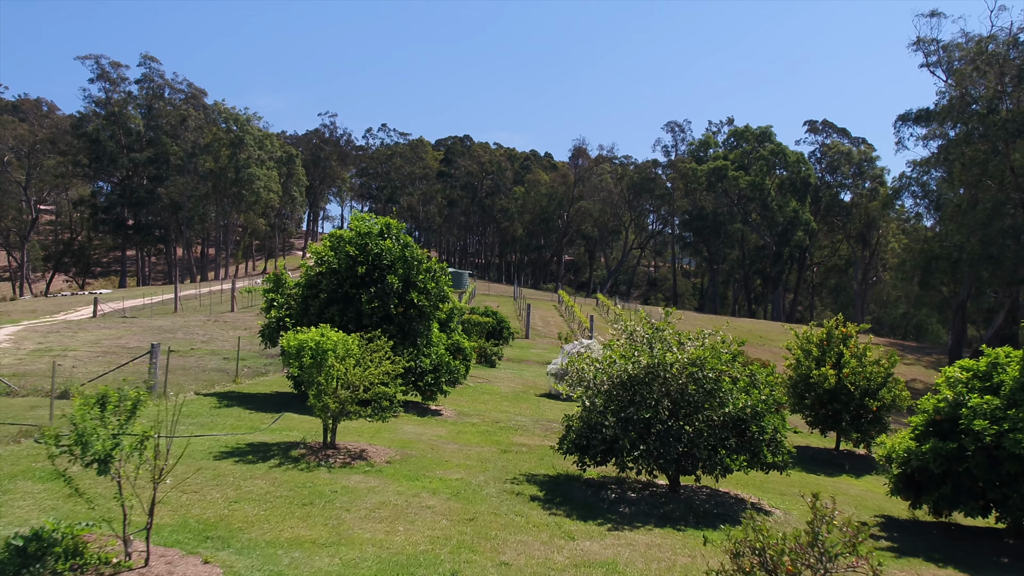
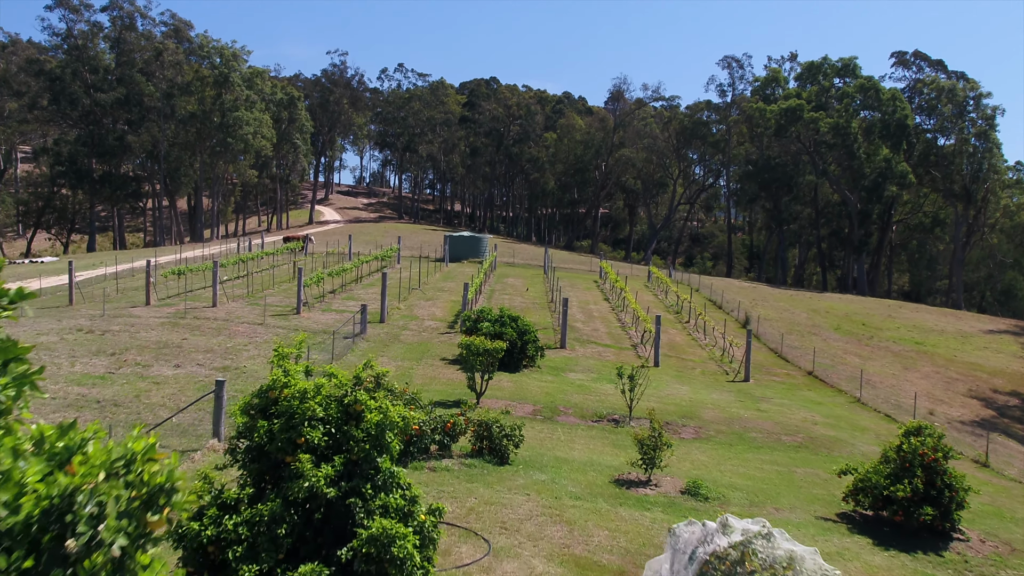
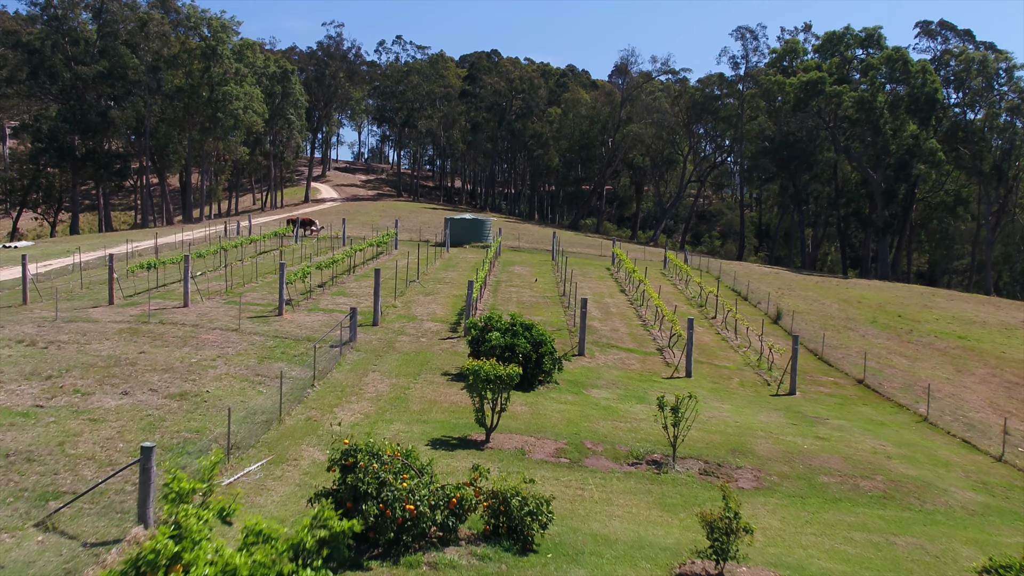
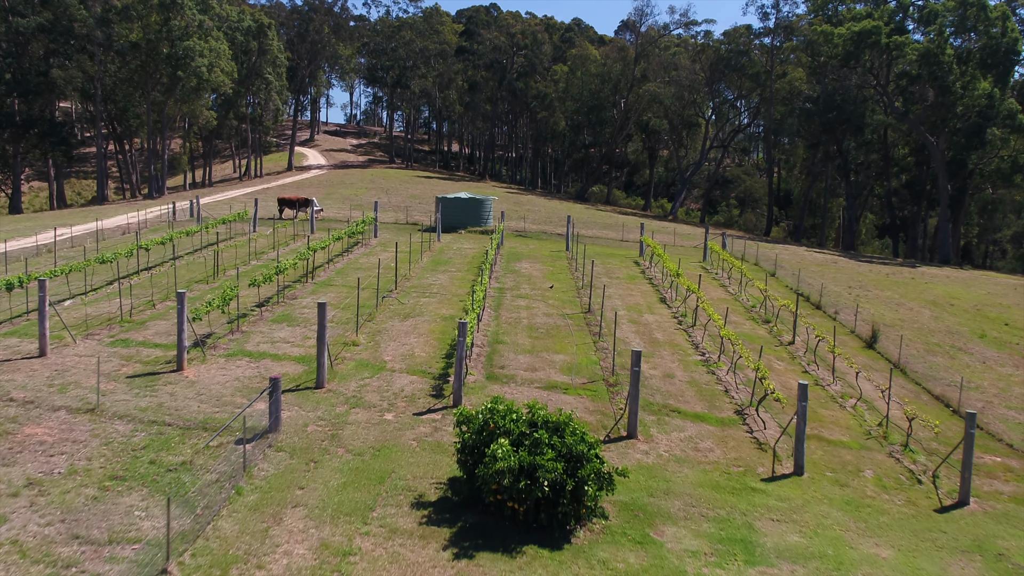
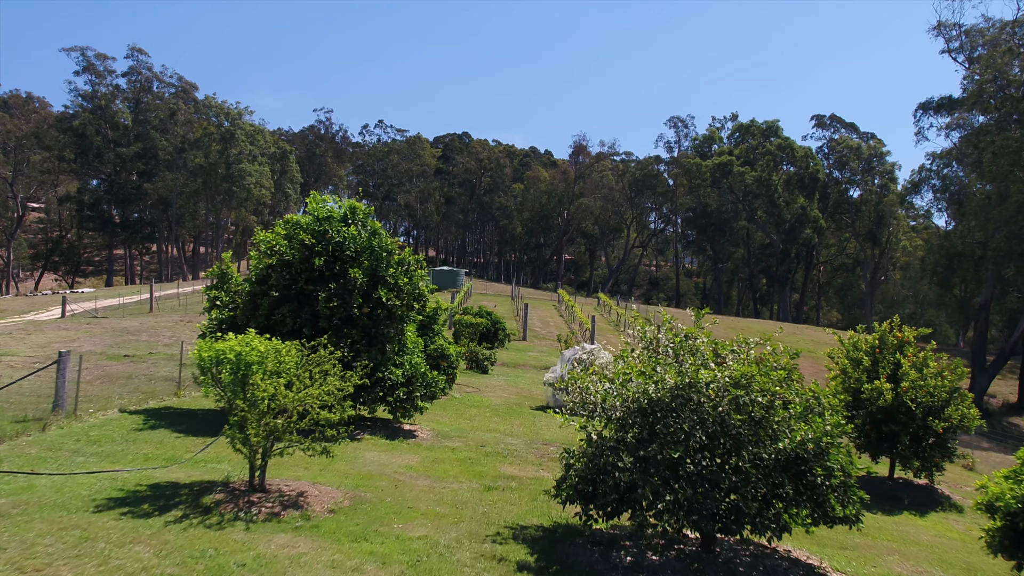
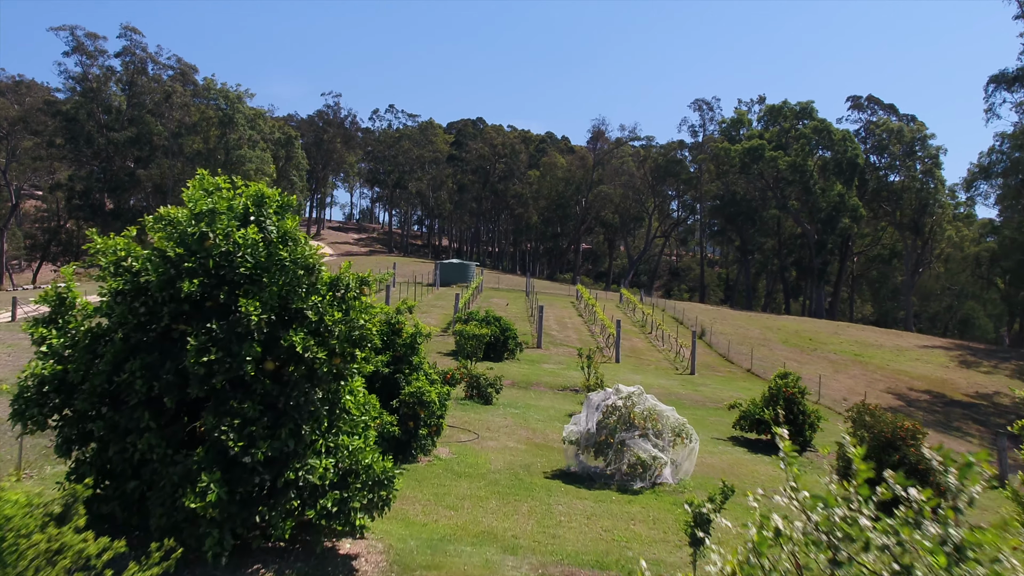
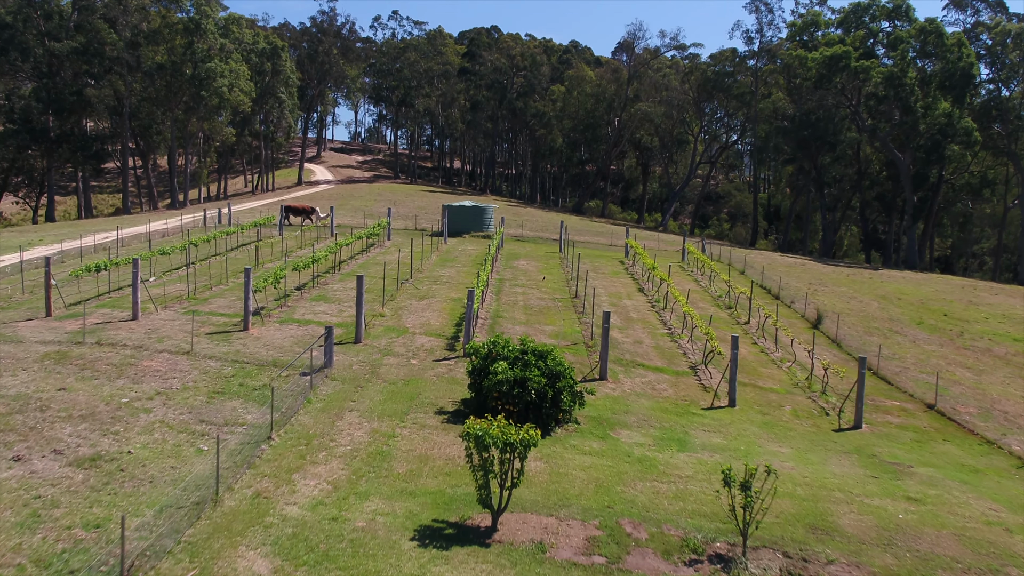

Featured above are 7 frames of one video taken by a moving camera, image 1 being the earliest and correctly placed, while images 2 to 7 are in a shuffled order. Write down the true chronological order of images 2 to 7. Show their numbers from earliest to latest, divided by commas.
5, 6, 2, 3, 7, 4
